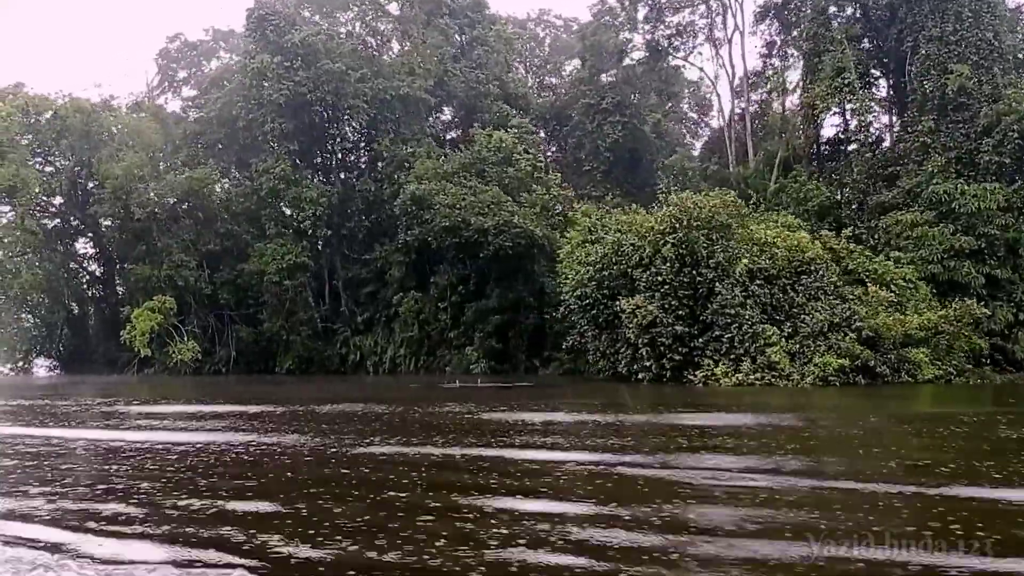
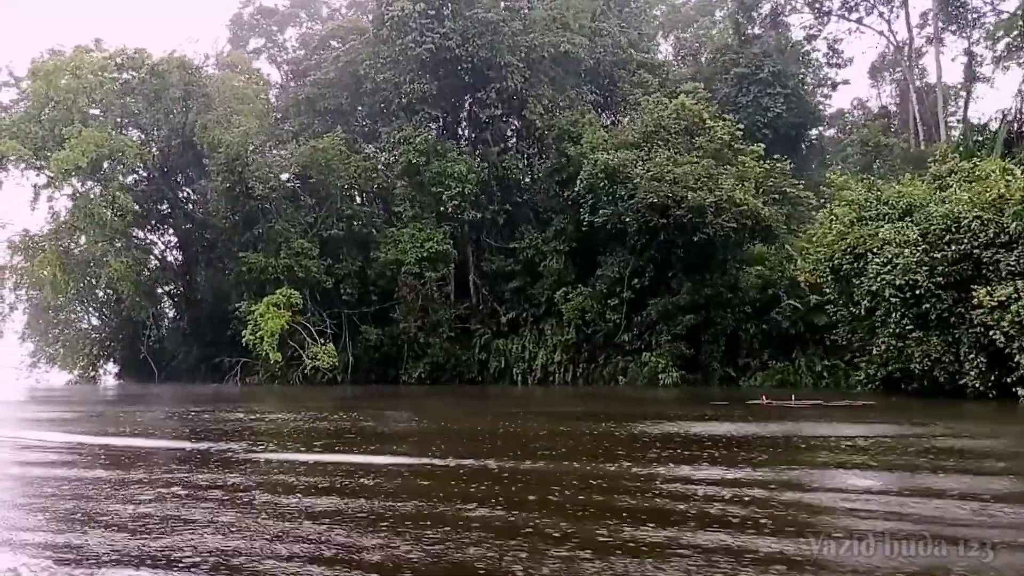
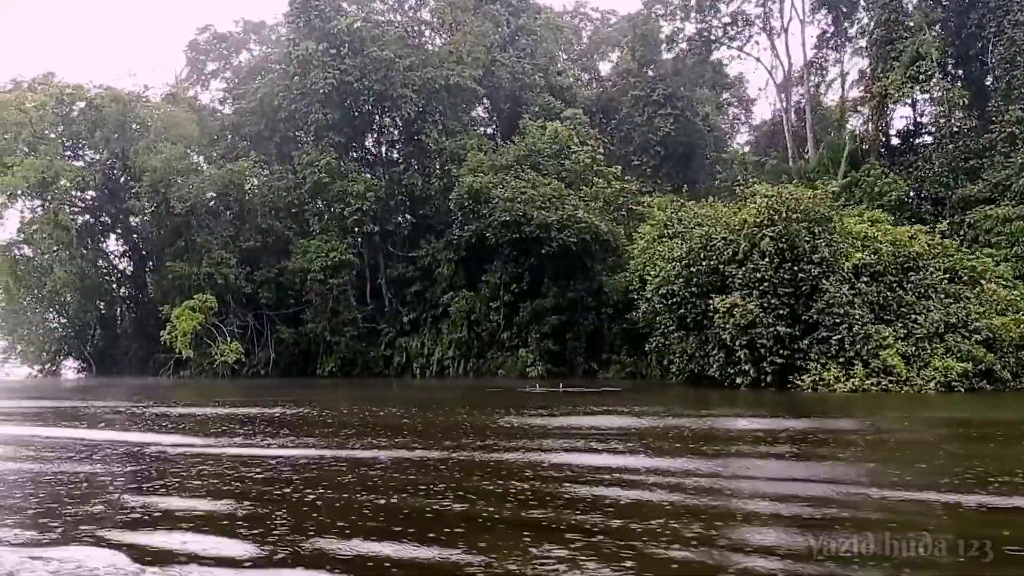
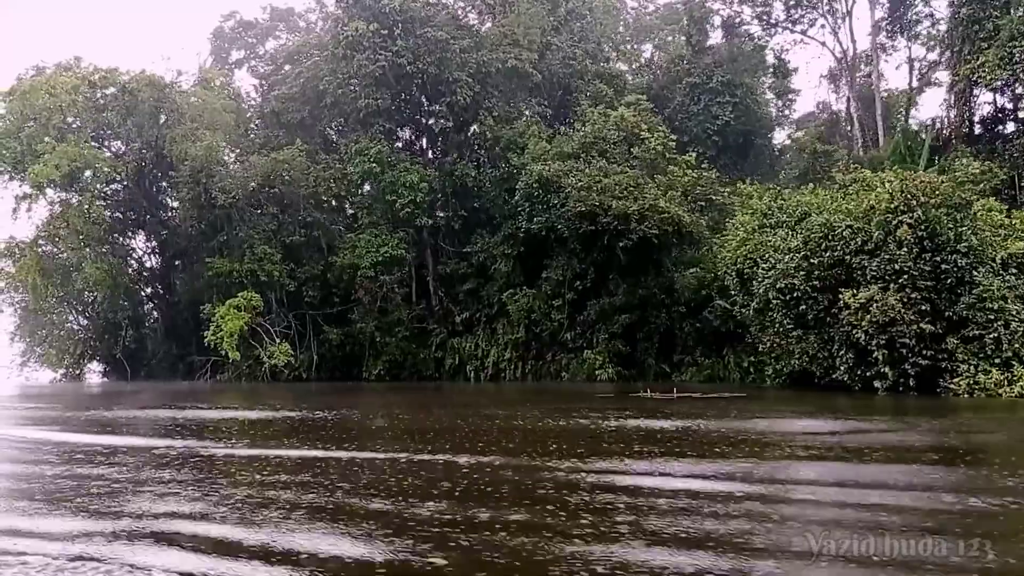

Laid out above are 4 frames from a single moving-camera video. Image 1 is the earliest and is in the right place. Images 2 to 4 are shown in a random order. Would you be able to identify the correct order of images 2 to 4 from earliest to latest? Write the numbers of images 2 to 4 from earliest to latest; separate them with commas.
3, 4, 2
